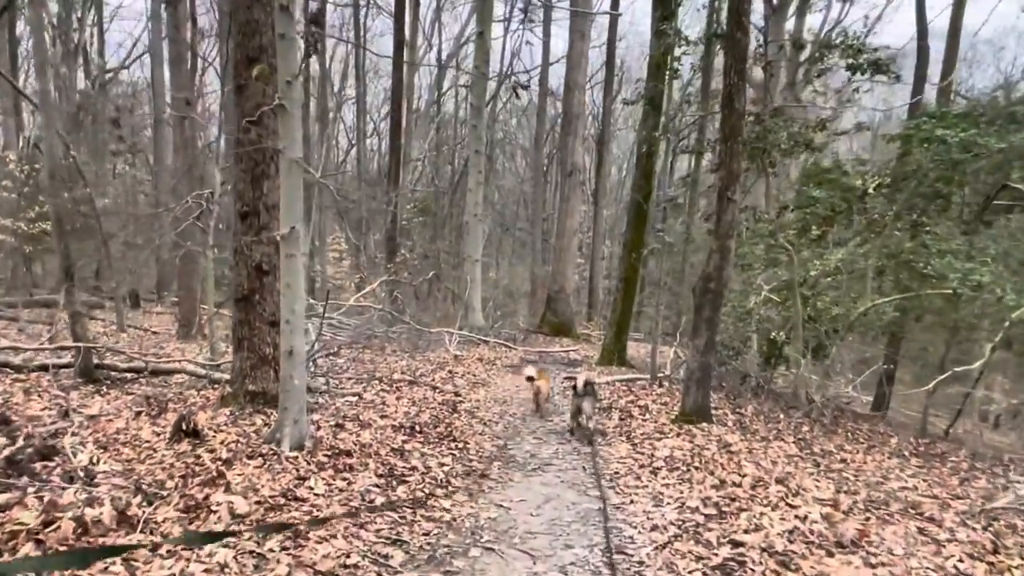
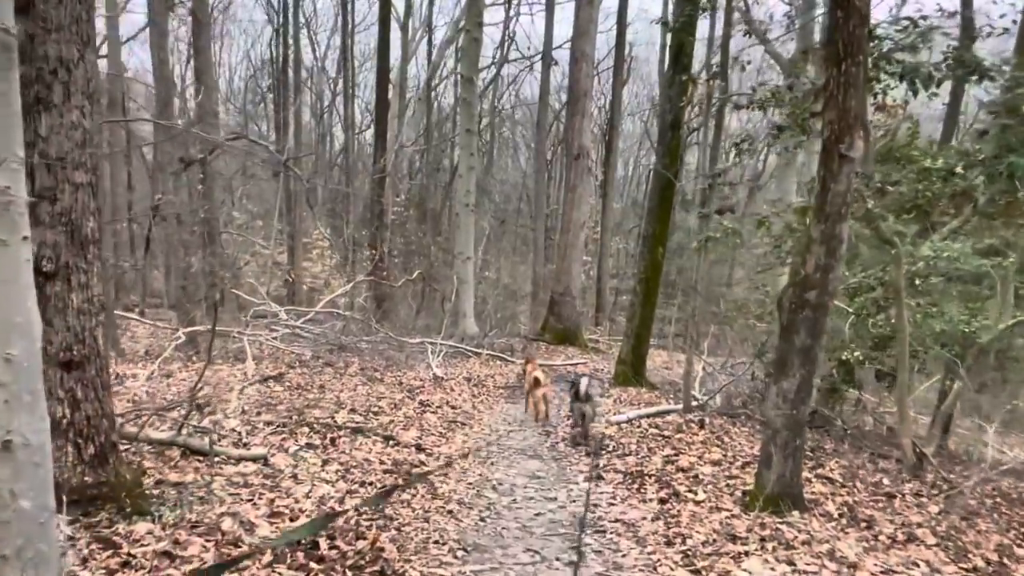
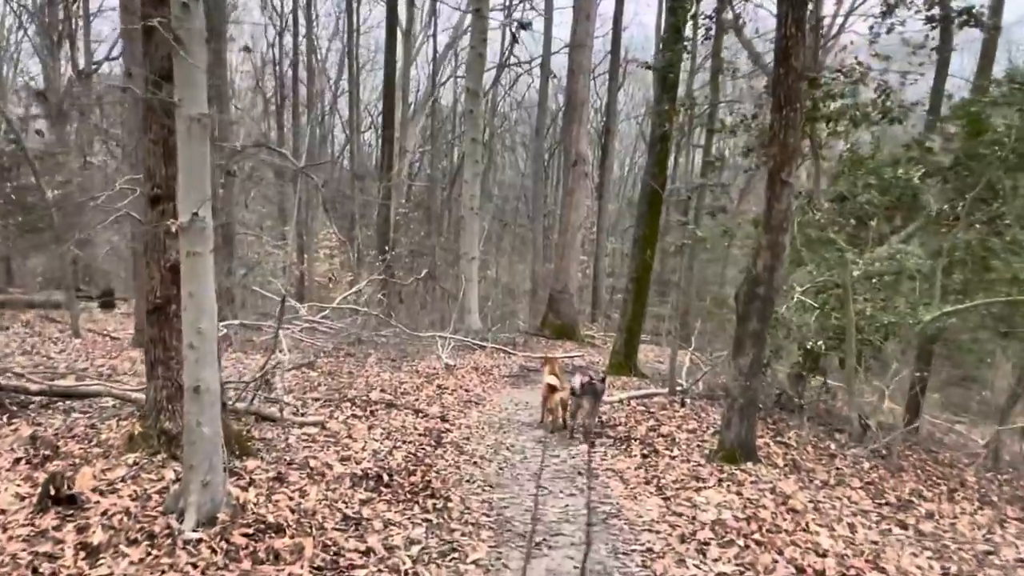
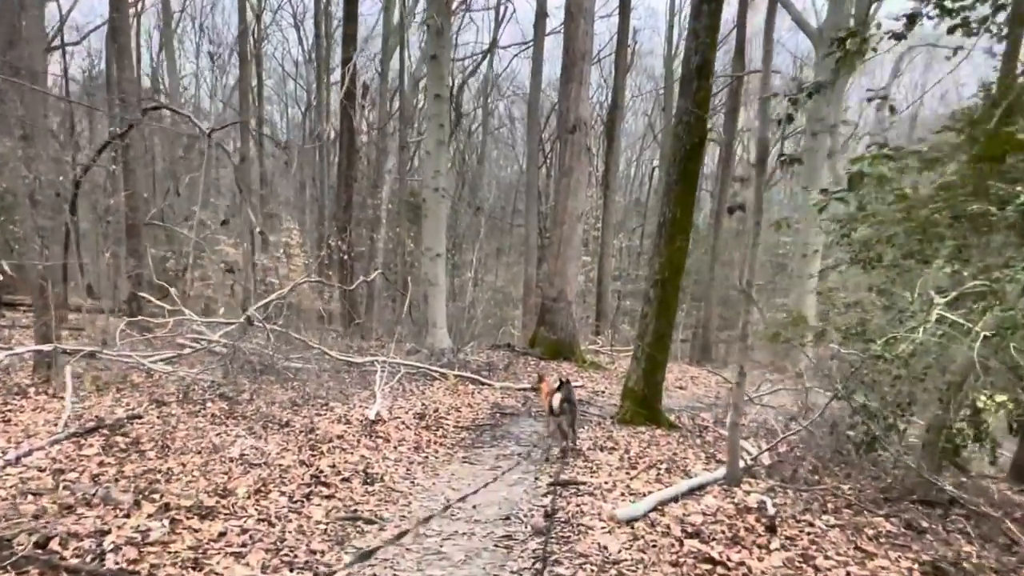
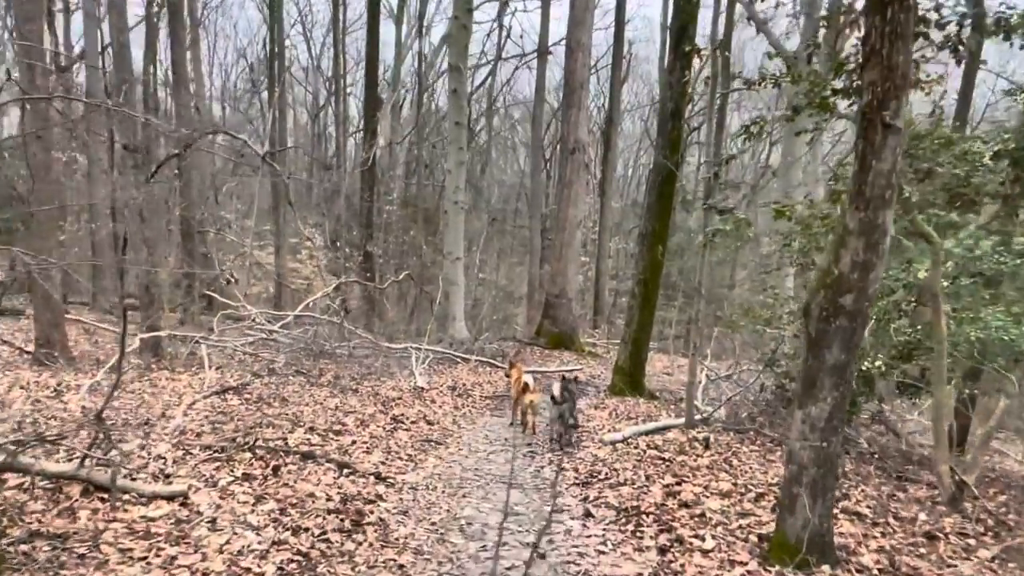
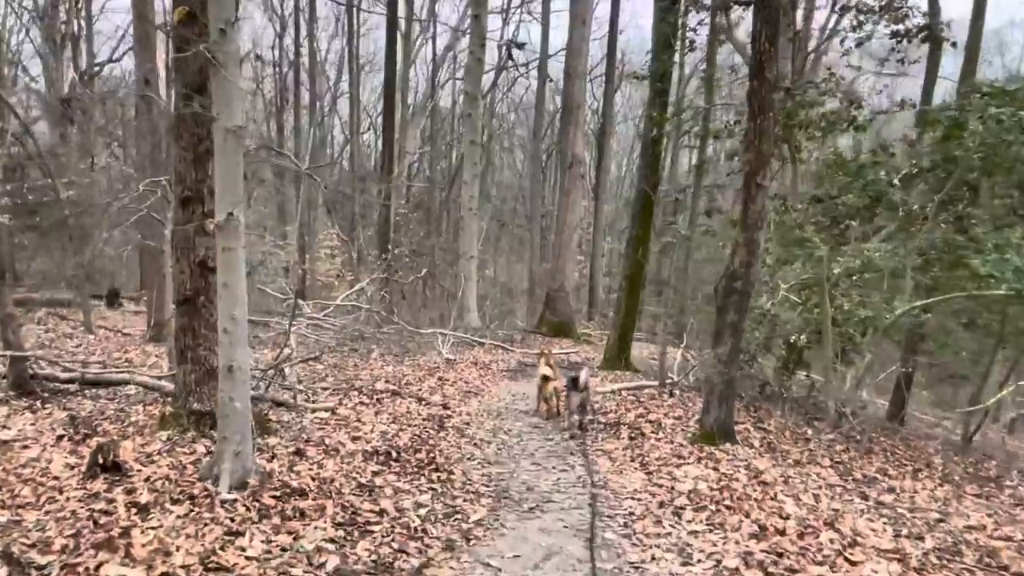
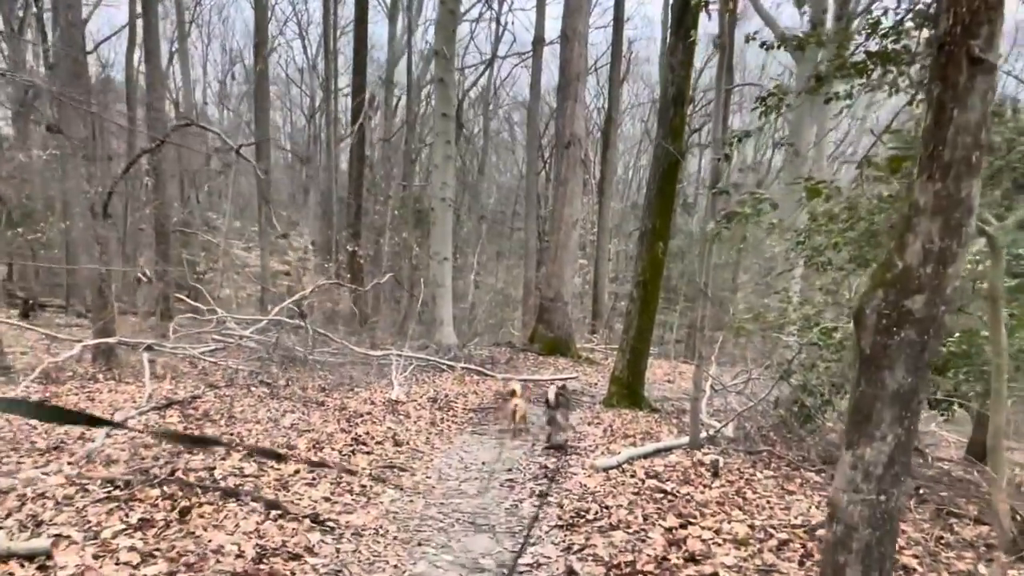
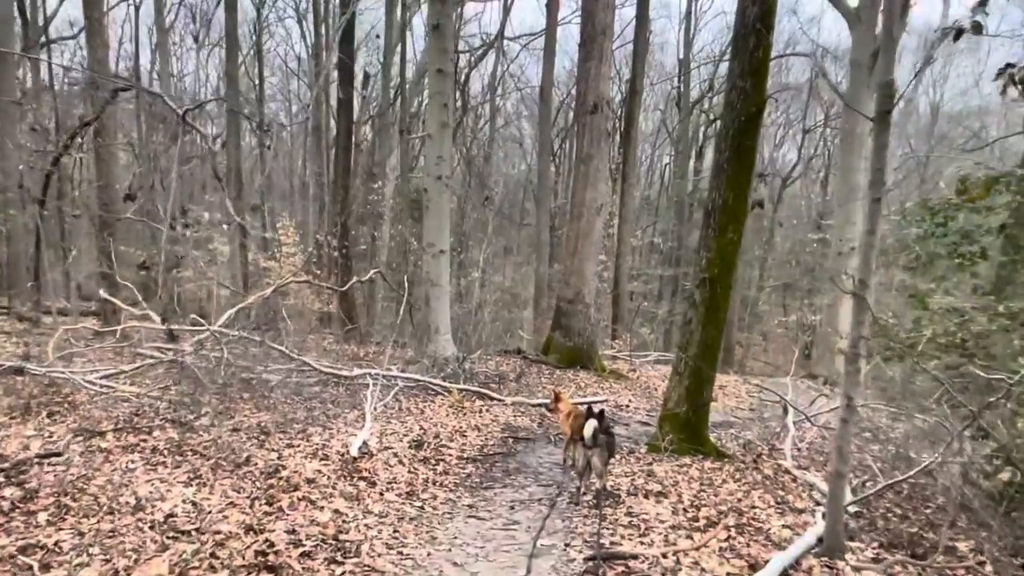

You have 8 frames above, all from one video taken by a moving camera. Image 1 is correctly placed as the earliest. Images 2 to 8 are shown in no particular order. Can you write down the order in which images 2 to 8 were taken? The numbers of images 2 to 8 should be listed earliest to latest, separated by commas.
6, 3, 2, 5, 7, 4, 8
